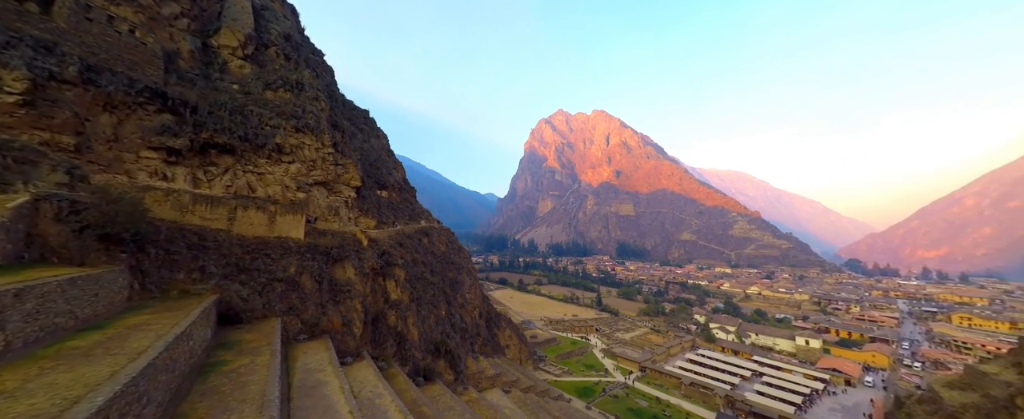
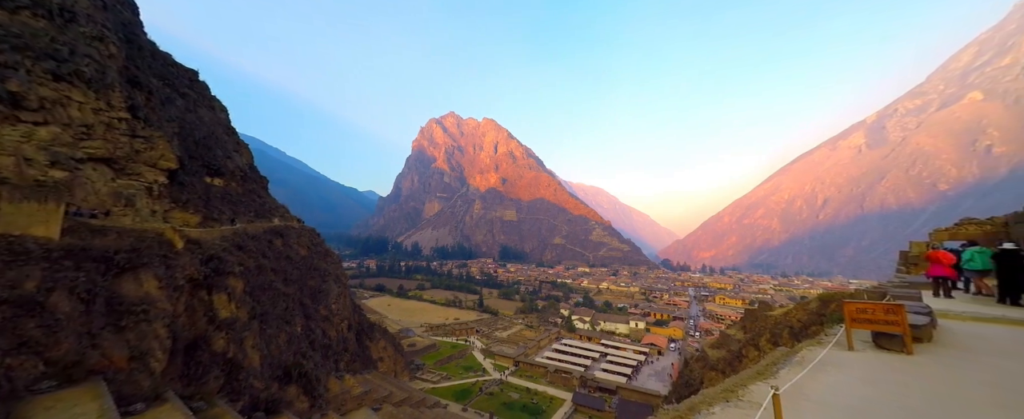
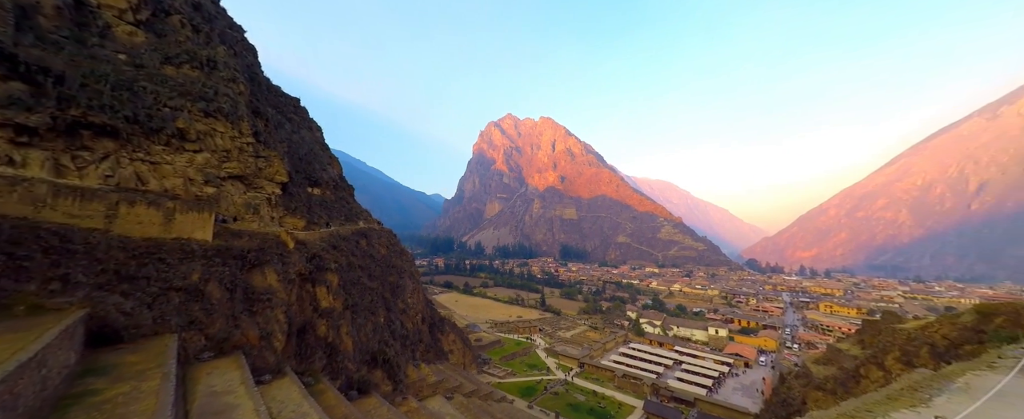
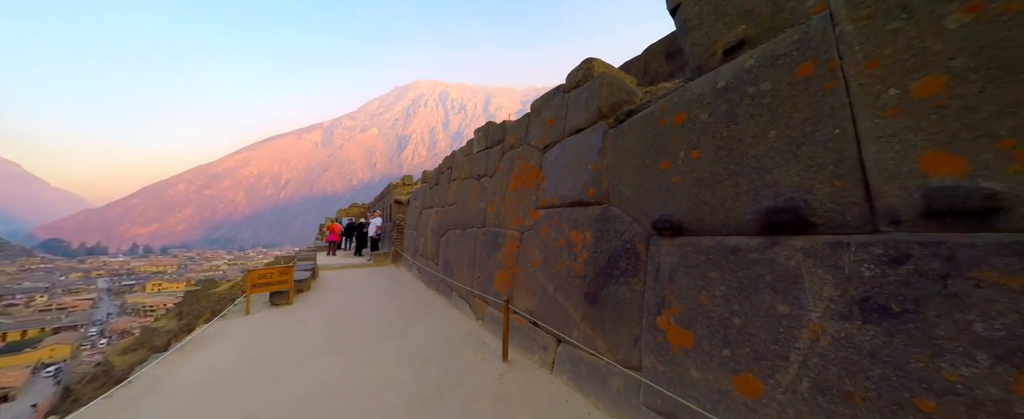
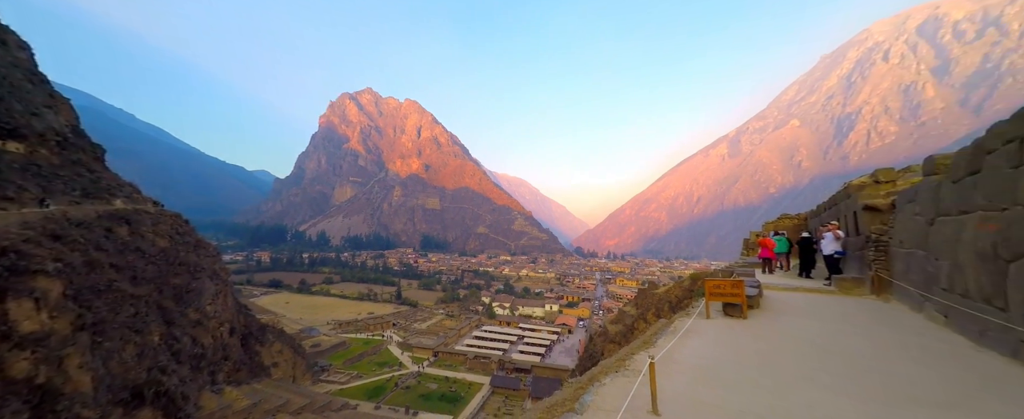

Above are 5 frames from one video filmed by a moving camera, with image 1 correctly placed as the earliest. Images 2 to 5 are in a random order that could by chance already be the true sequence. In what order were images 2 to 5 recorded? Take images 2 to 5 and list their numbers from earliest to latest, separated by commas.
3, 2, 5, 4
